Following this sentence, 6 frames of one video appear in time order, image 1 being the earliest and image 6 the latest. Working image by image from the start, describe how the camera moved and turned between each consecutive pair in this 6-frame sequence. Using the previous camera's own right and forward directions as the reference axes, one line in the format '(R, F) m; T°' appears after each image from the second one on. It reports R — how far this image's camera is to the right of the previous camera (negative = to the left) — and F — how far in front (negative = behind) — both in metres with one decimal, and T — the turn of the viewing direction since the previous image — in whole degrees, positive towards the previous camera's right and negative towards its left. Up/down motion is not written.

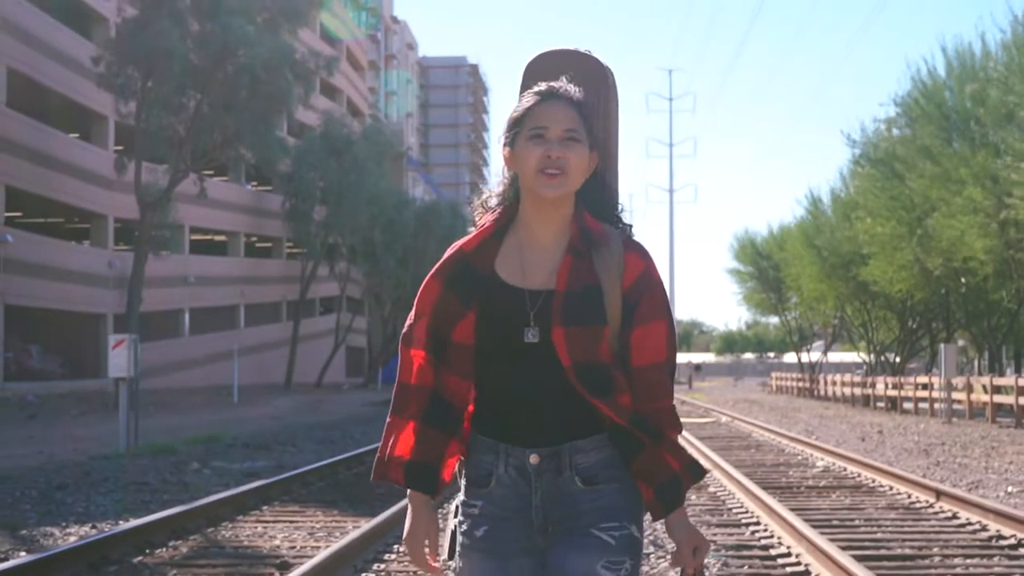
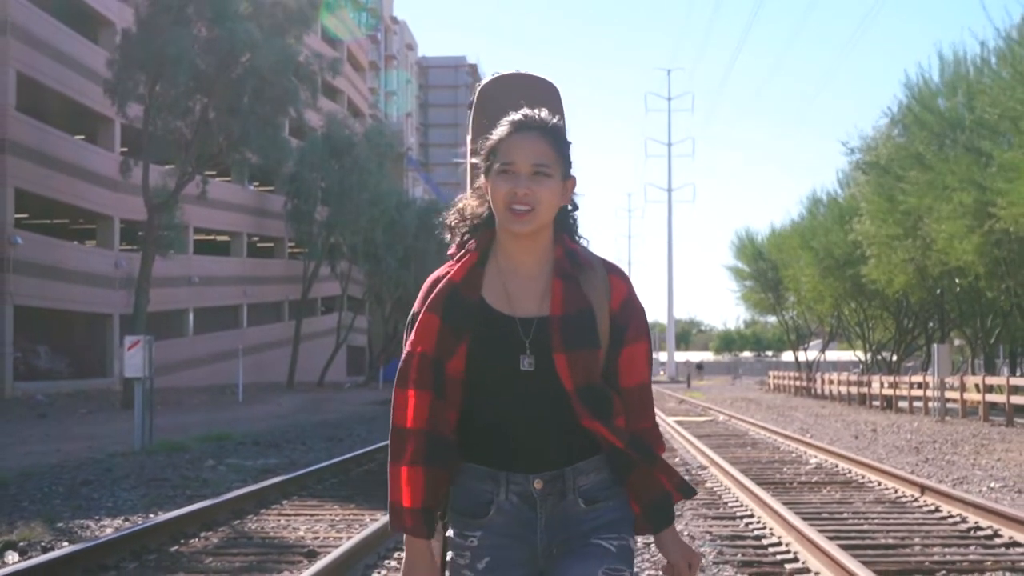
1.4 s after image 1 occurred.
(-0.1, -0.6) m; 0°
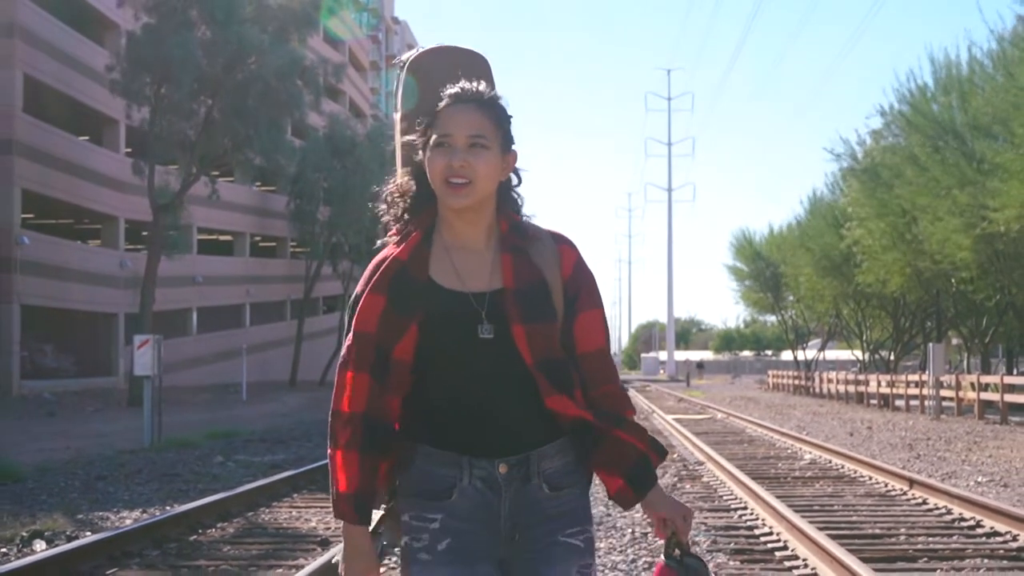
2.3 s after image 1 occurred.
(0.0, -0.4) m; 0°
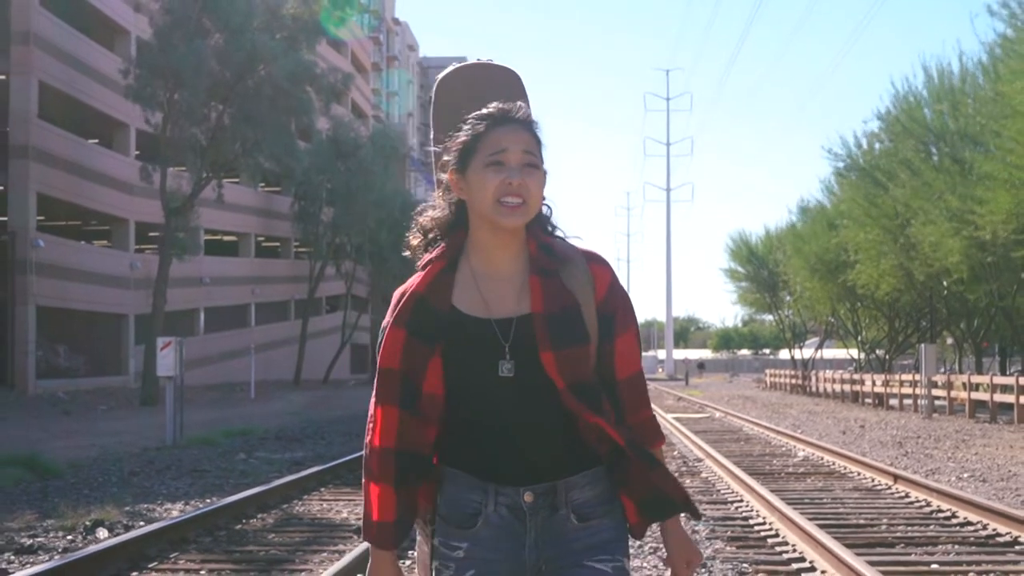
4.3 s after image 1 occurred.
(-0.2, -0.8) m; 0°
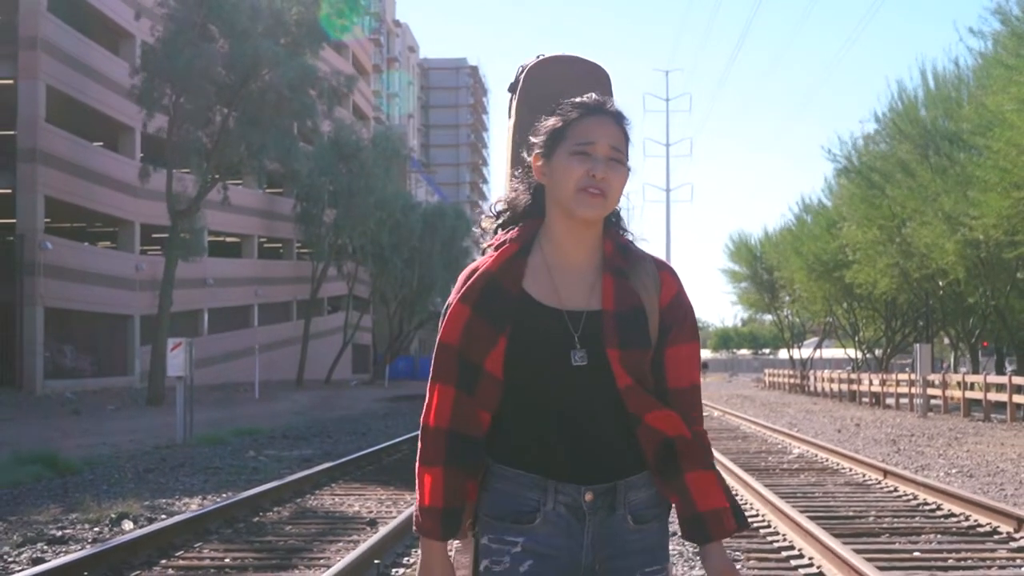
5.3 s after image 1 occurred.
(0.0, -0.5) m; 0°
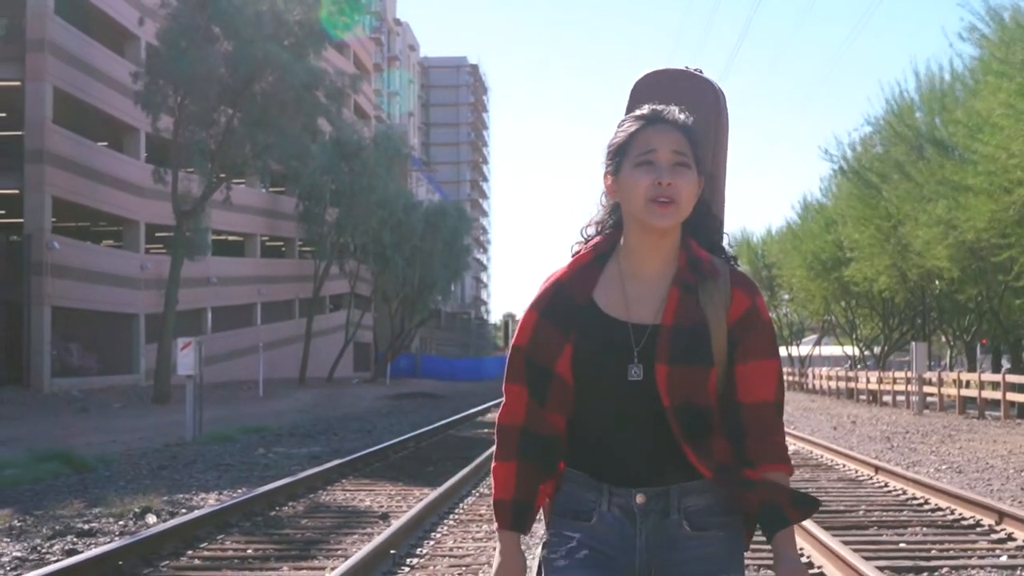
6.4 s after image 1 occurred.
(-0.1, -0.4) m; 0°
